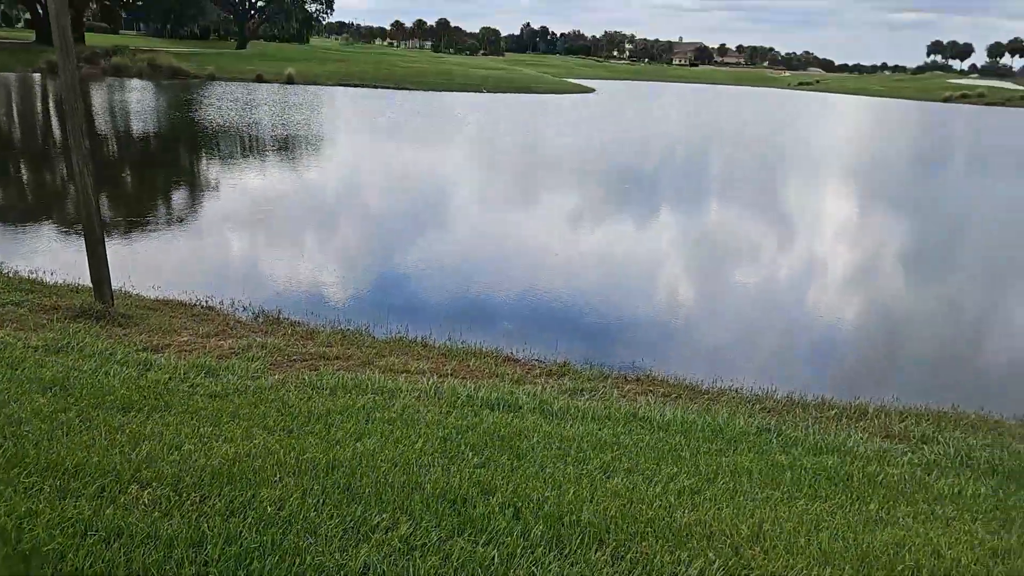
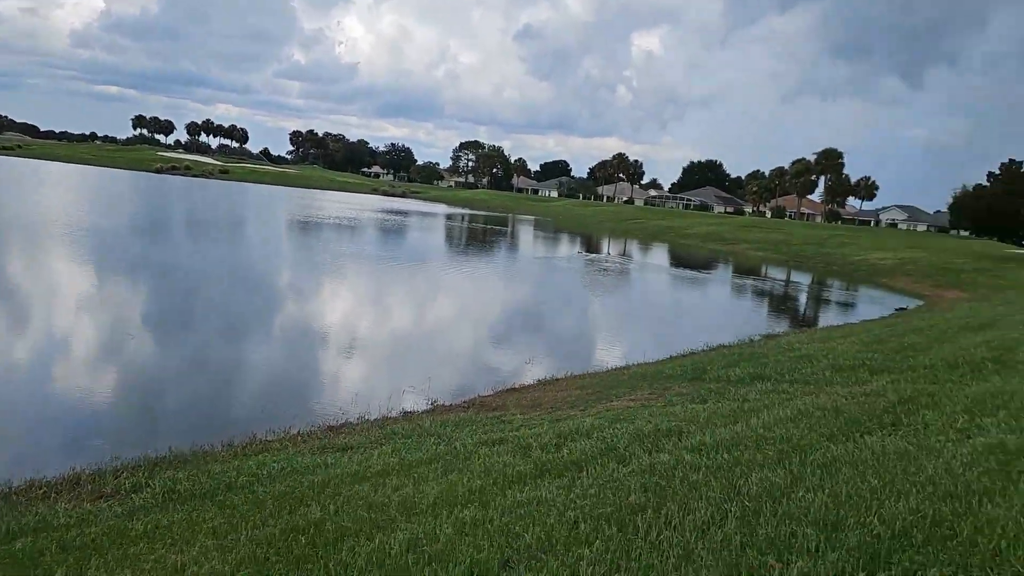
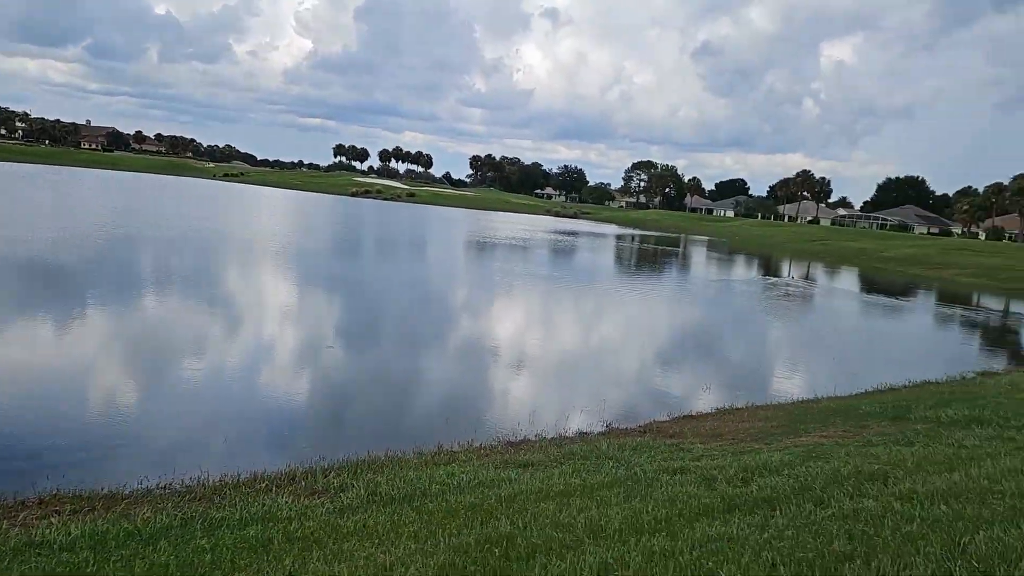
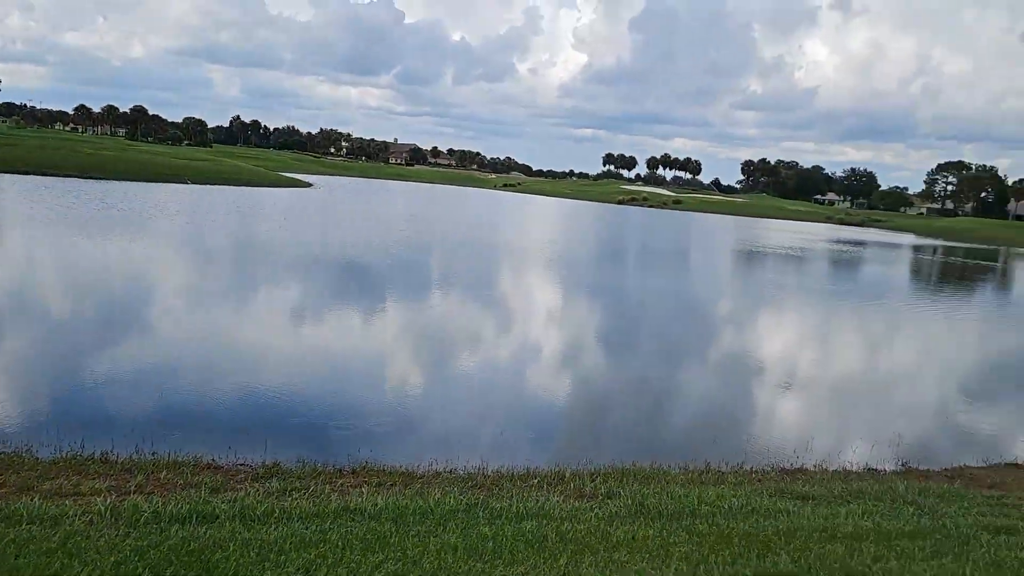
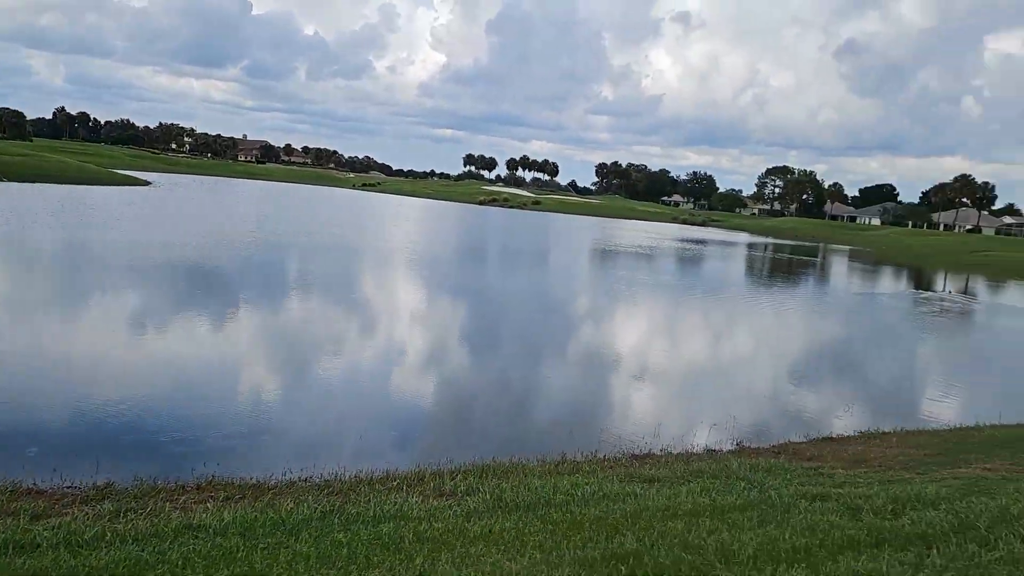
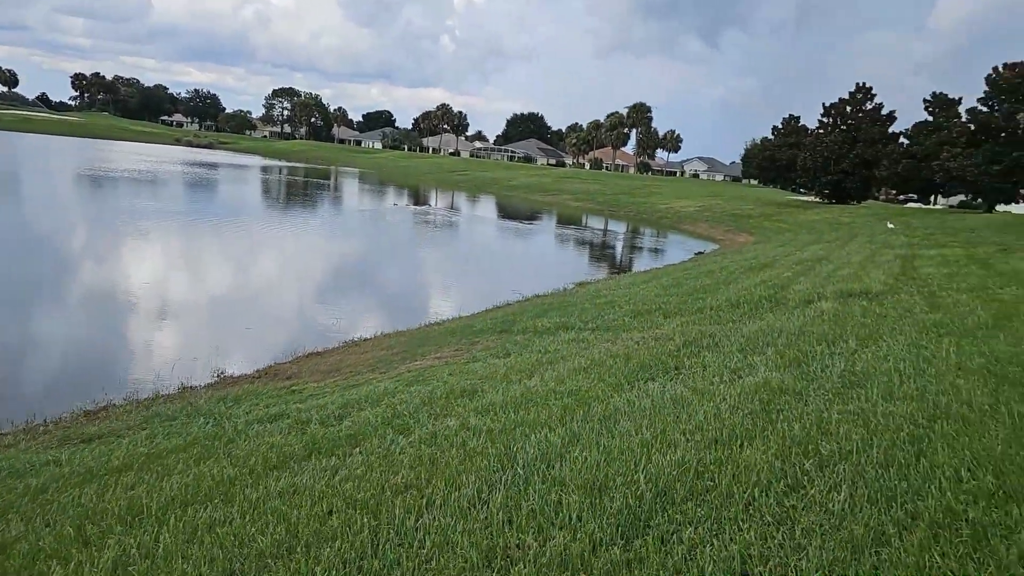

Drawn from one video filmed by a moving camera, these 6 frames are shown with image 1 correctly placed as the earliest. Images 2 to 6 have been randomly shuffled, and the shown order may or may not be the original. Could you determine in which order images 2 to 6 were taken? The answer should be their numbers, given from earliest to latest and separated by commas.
4, 5, 3, 2, 6
